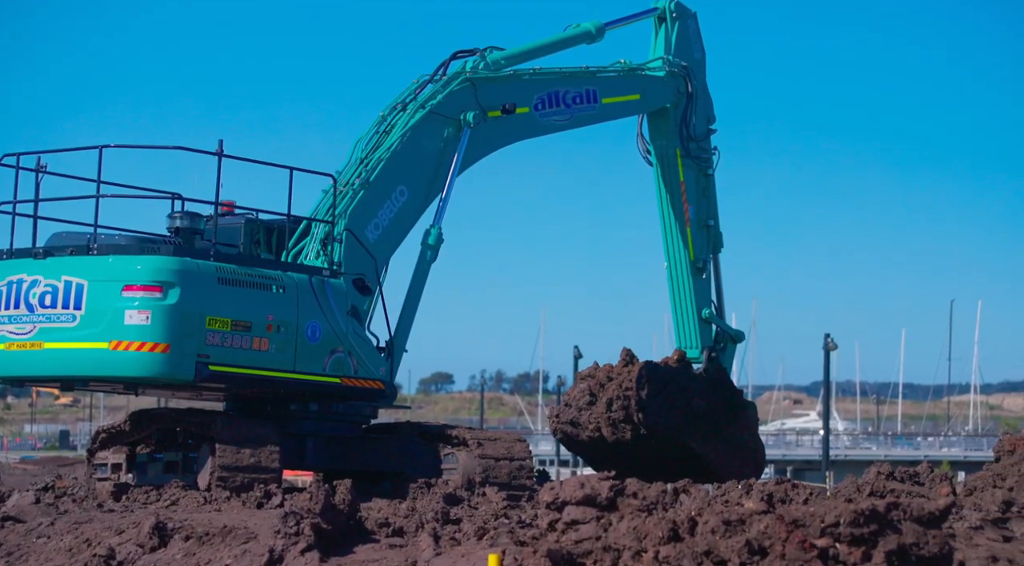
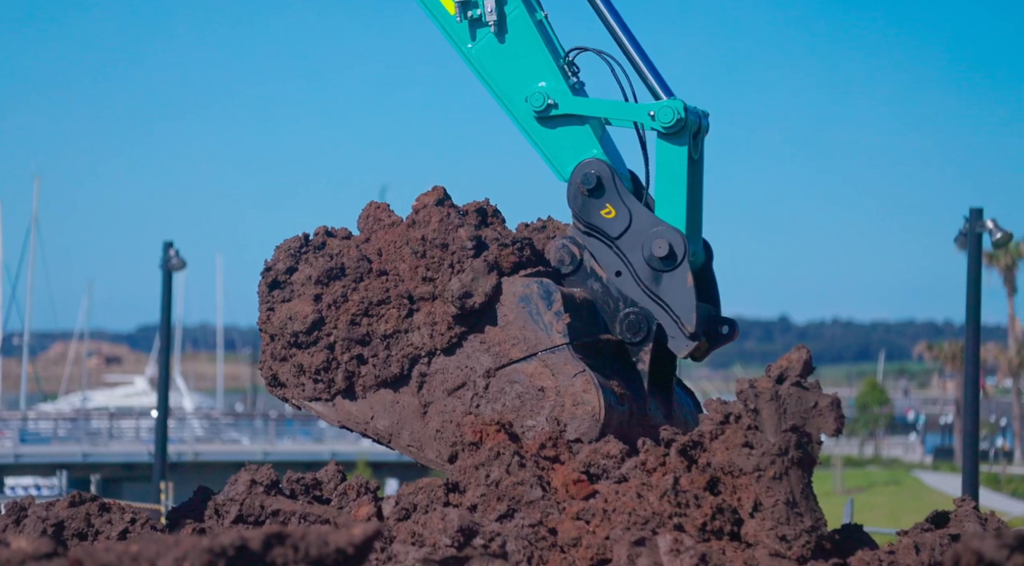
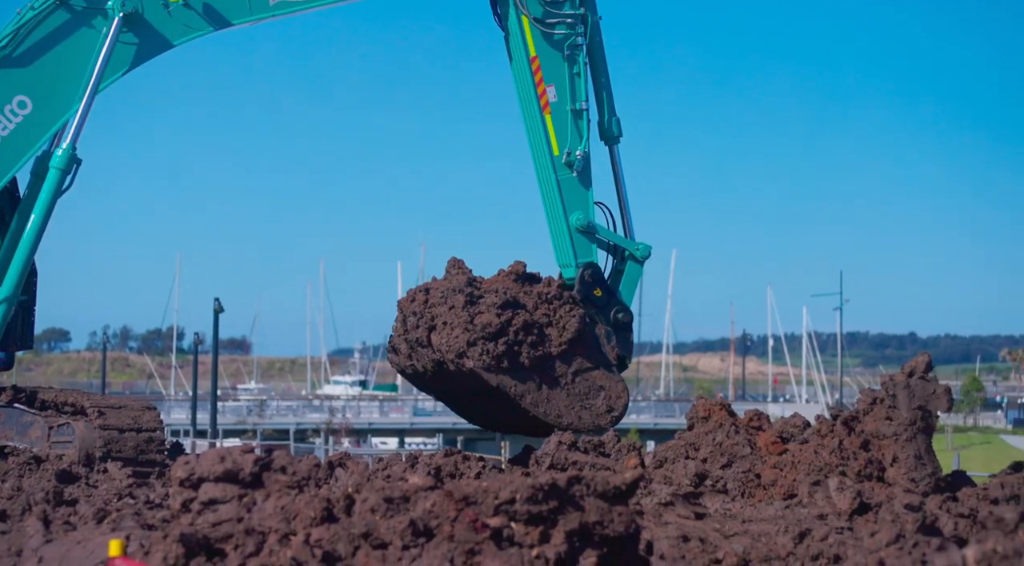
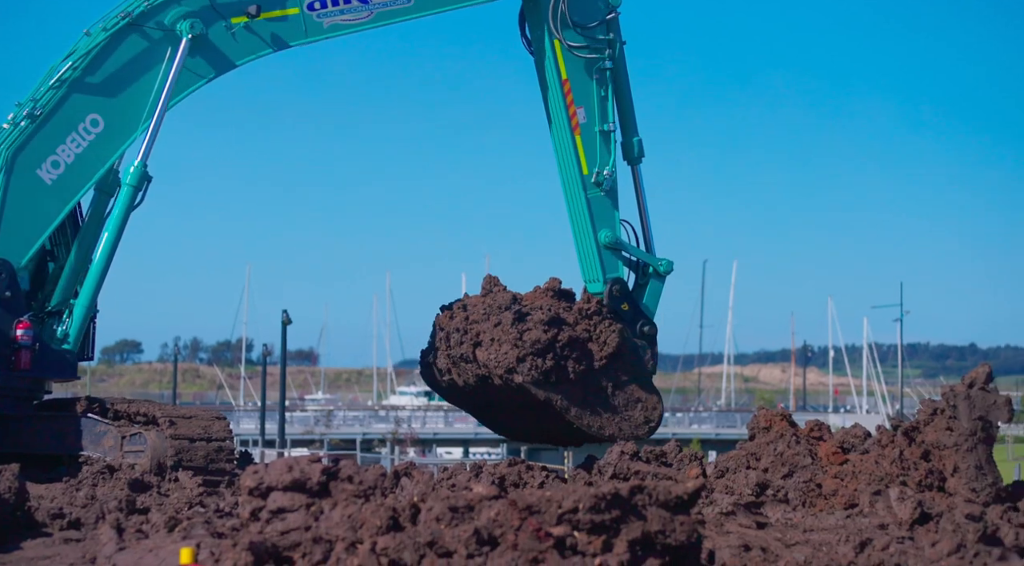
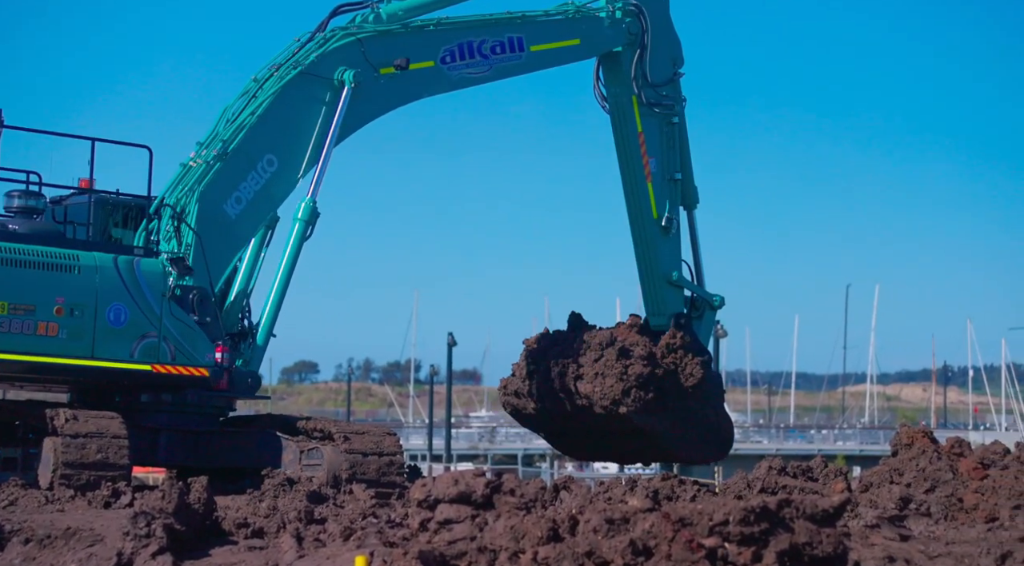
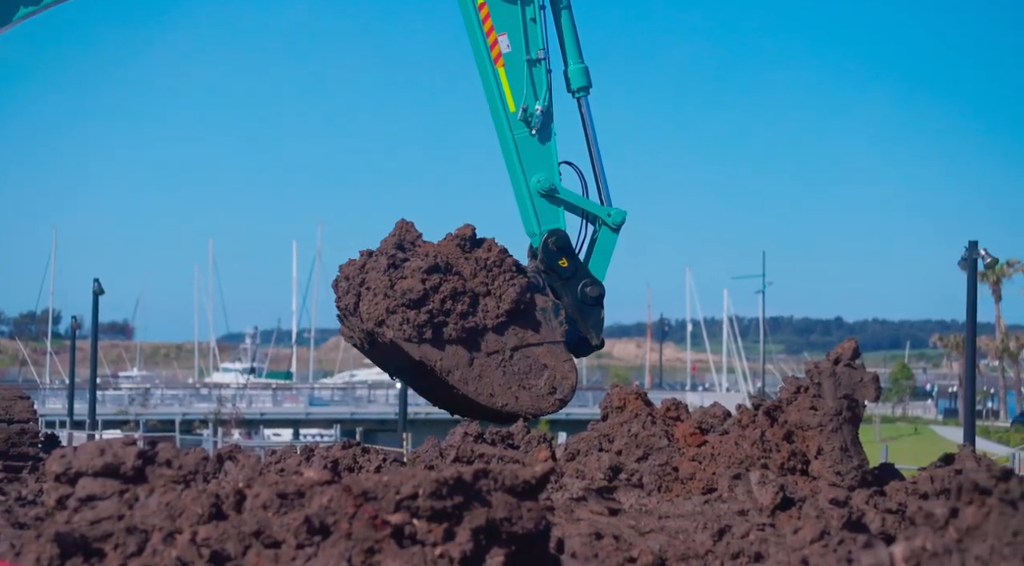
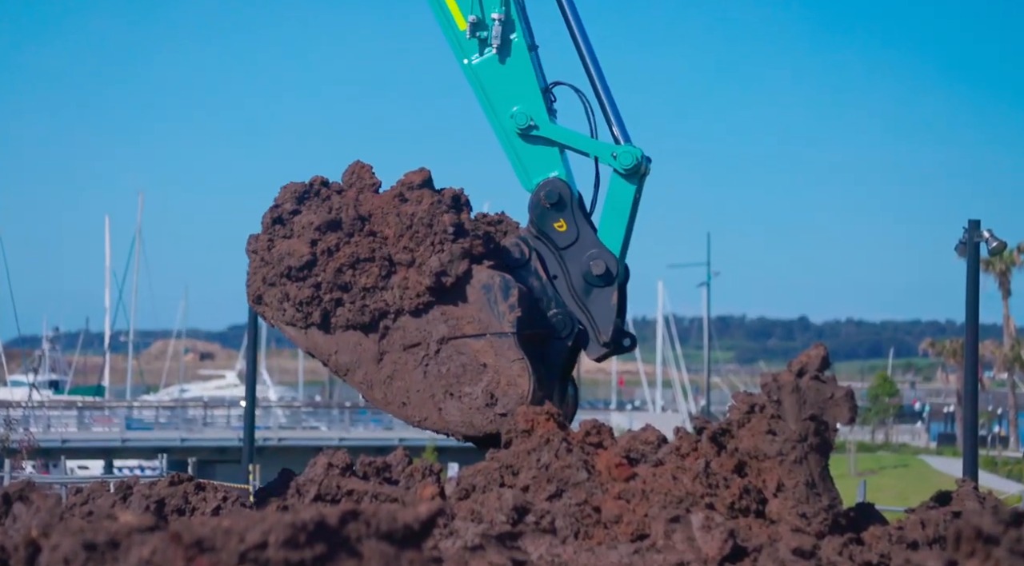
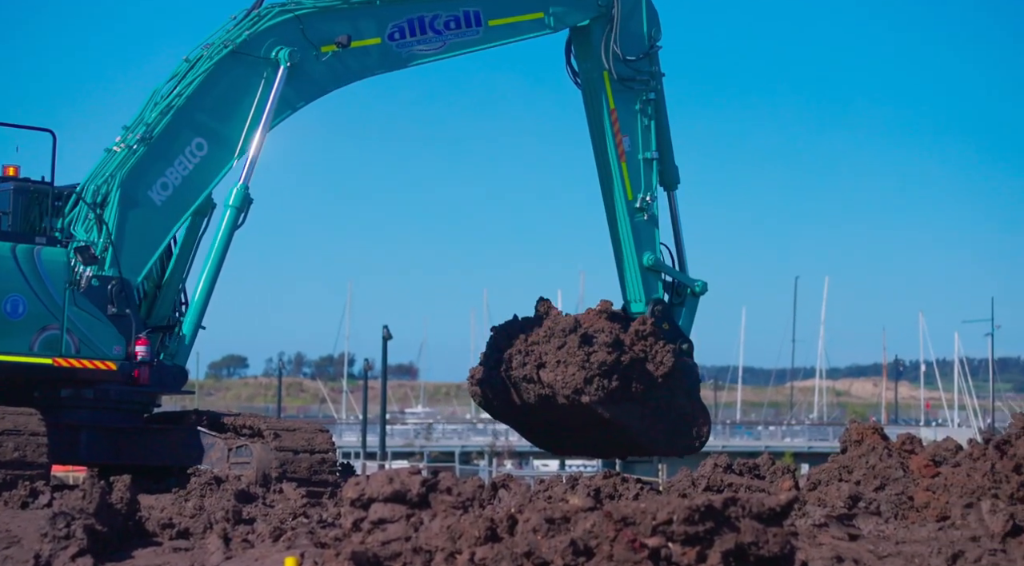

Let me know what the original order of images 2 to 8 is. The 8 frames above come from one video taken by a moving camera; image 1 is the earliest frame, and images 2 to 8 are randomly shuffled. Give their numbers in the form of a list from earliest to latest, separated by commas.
5, 8, 4, 3, 6, 7, 2
